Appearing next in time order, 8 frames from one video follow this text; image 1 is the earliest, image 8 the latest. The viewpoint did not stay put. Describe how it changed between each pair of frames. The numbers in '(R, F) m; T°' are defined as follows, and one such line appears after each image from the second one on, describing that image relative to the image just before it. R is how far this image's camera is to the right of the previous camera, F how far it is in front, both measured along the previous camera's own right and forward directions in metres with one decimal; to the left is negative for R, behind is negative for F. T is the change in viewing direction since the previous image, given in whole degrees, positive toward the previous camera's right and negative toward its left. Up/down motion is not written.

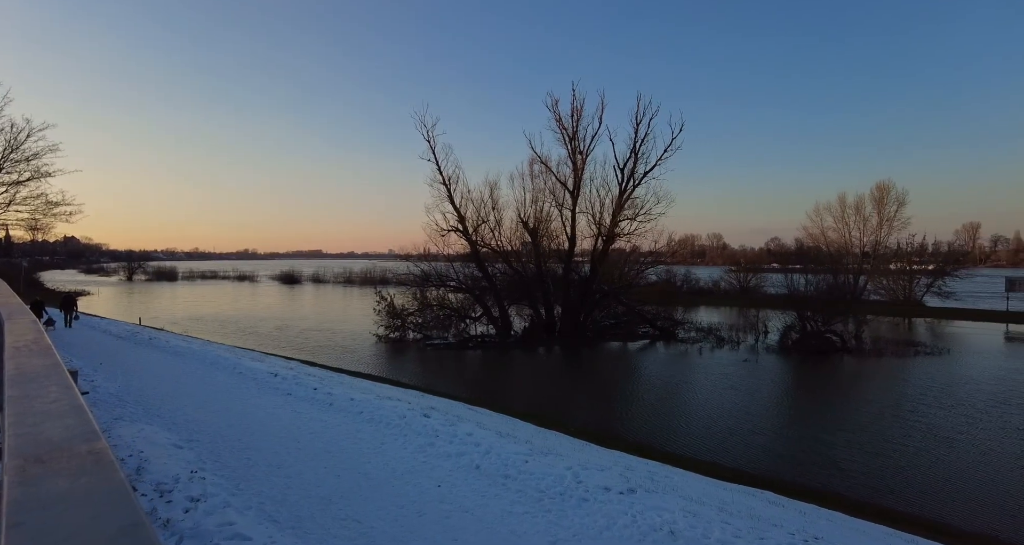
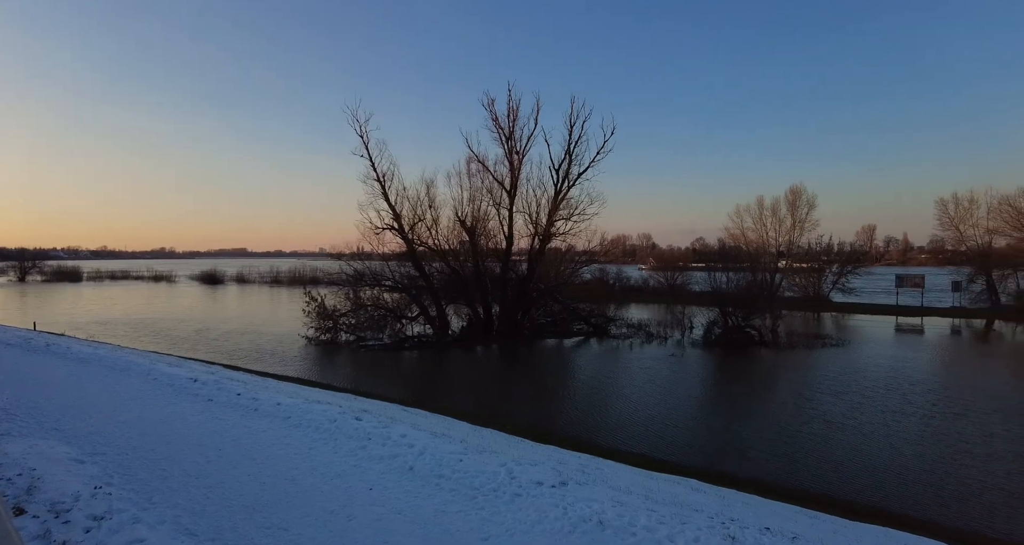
(+0.3, -0.1) m; +6°
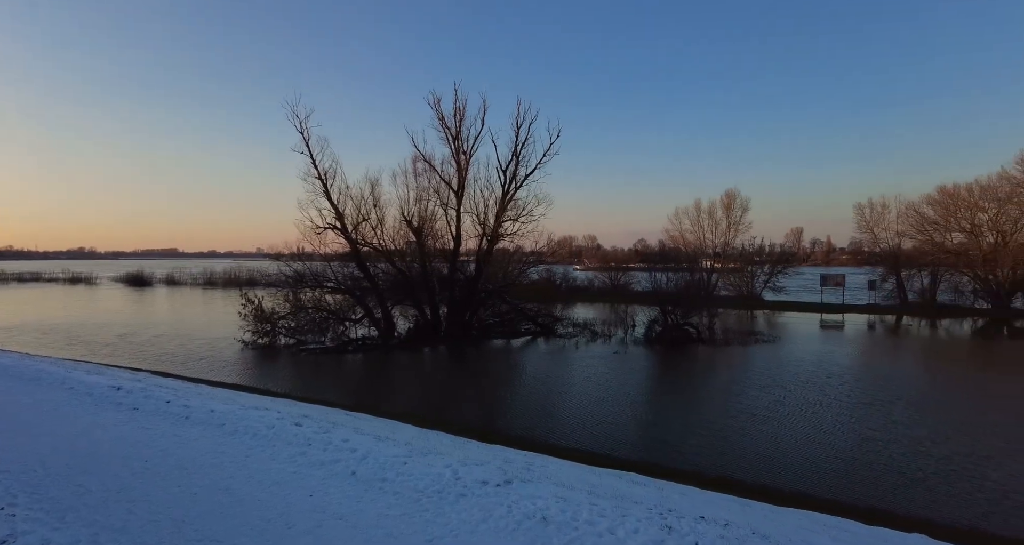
(+0.2, 0.0) m; +5°
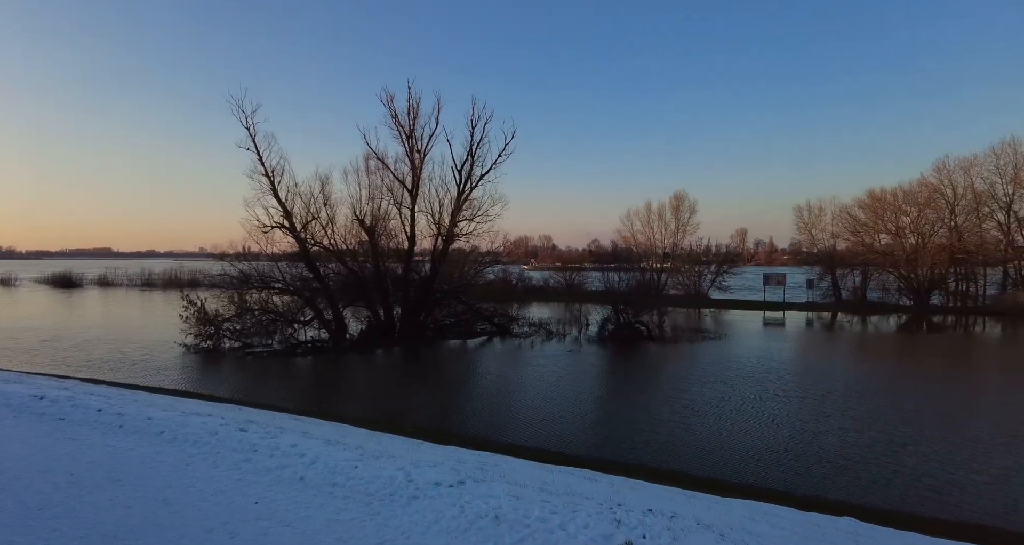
(+0.2, 0.0) m; +5°
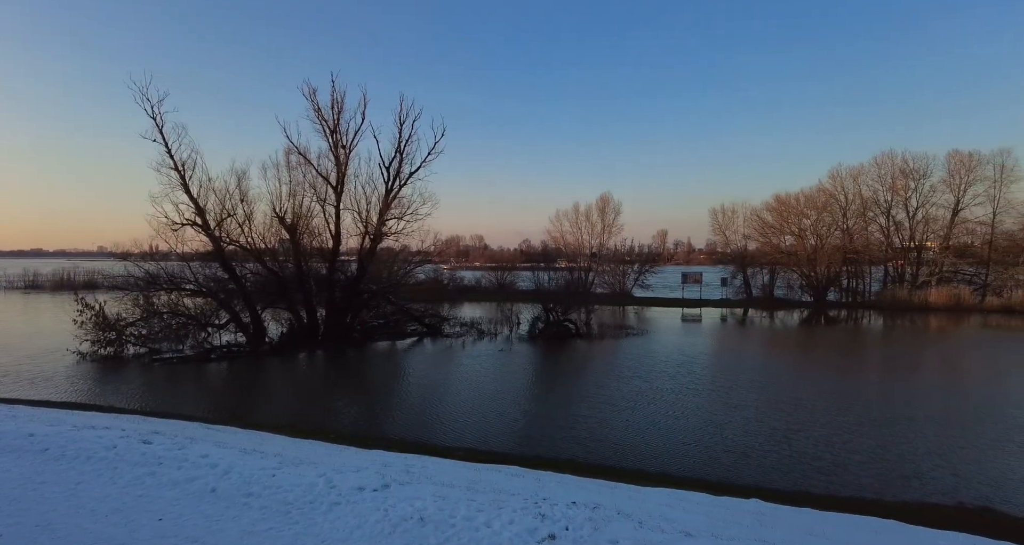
(+0.4, -0.1) m; +7°
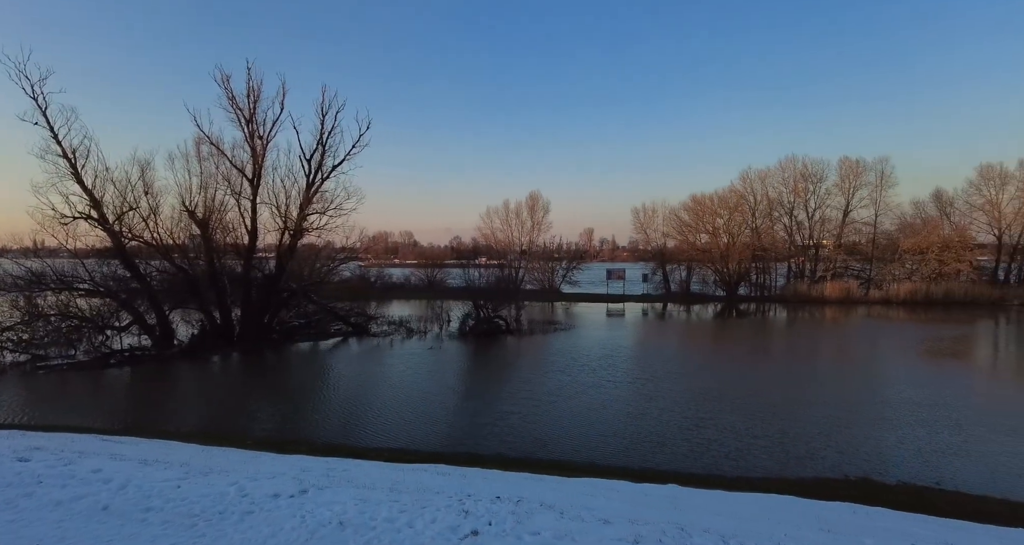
(+0.5, 0.0) m; +7°
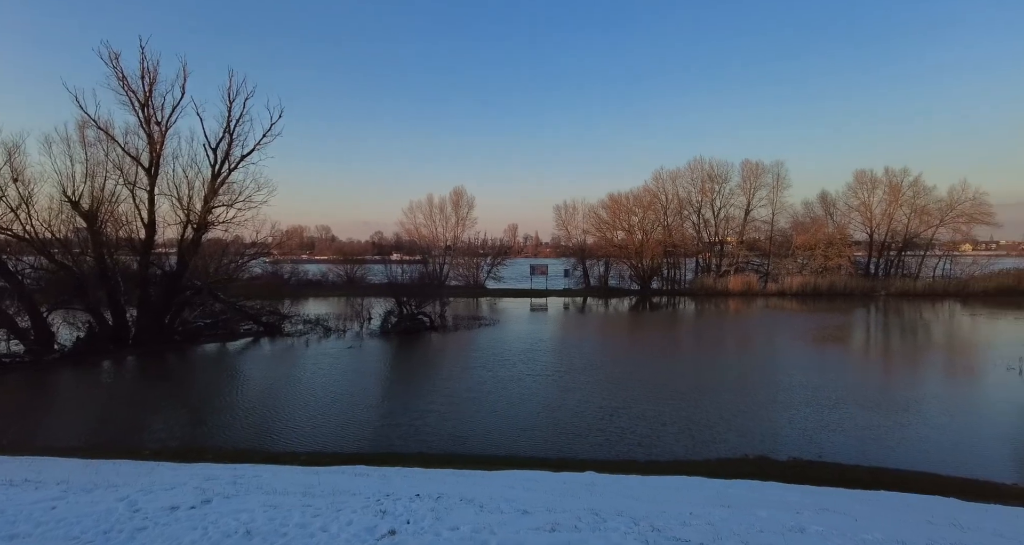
(+0.4, 0.0) m; +8°
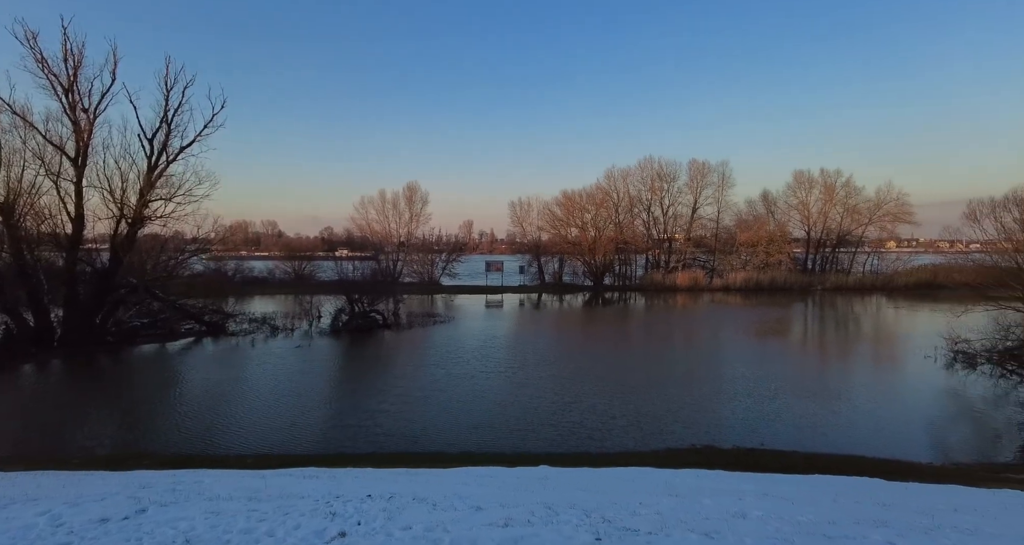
(+0.2, 0.0) m; +5°
